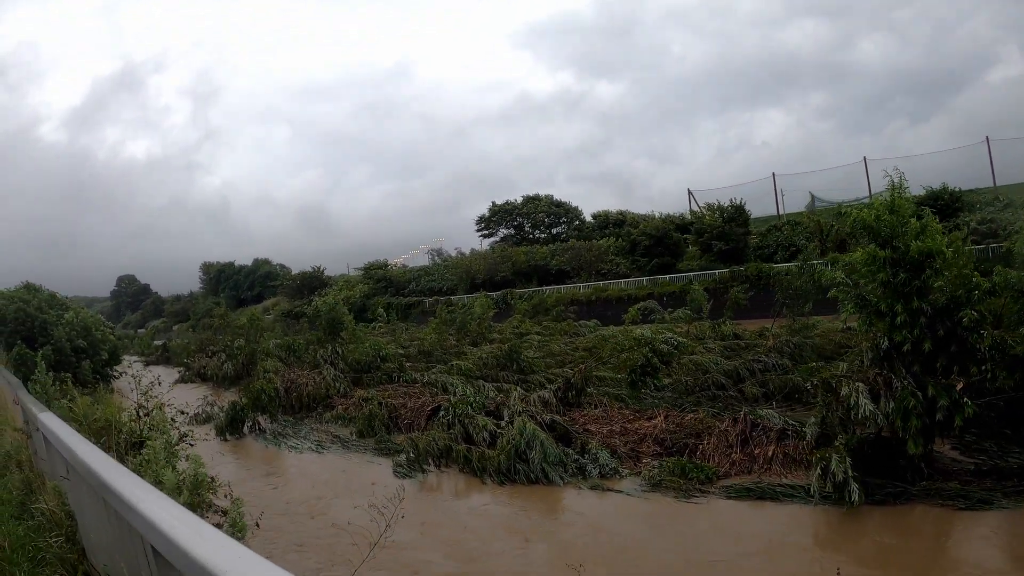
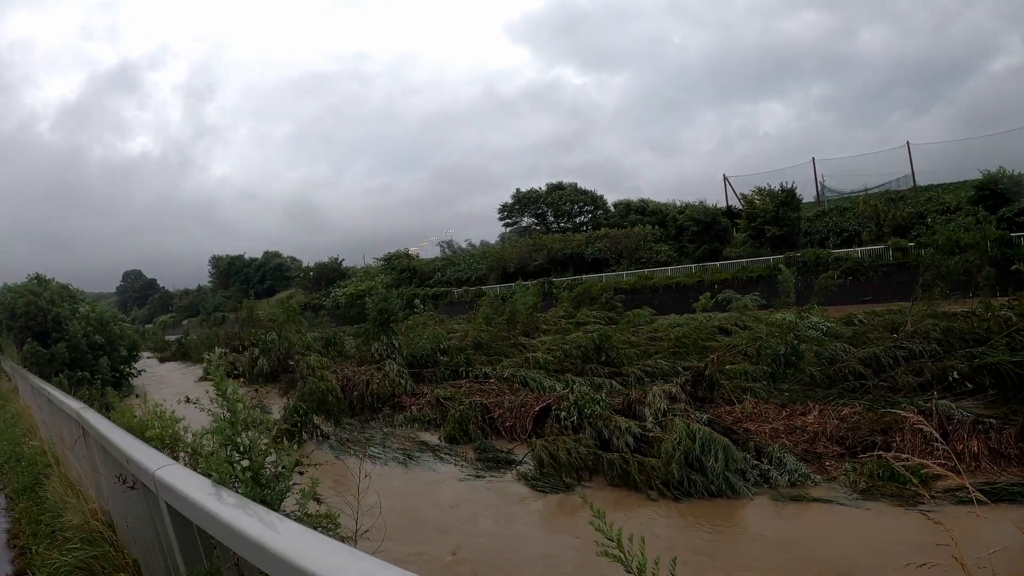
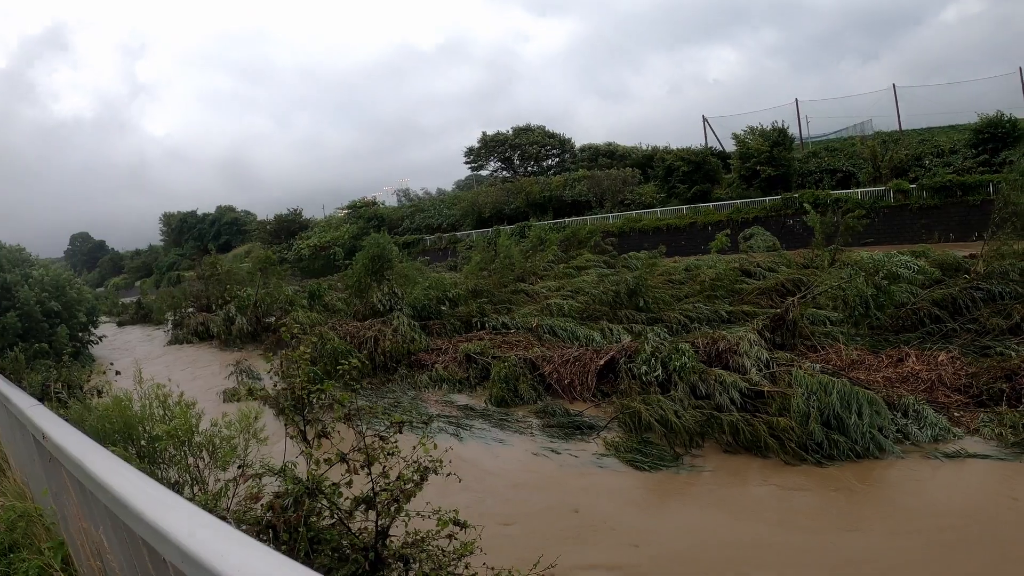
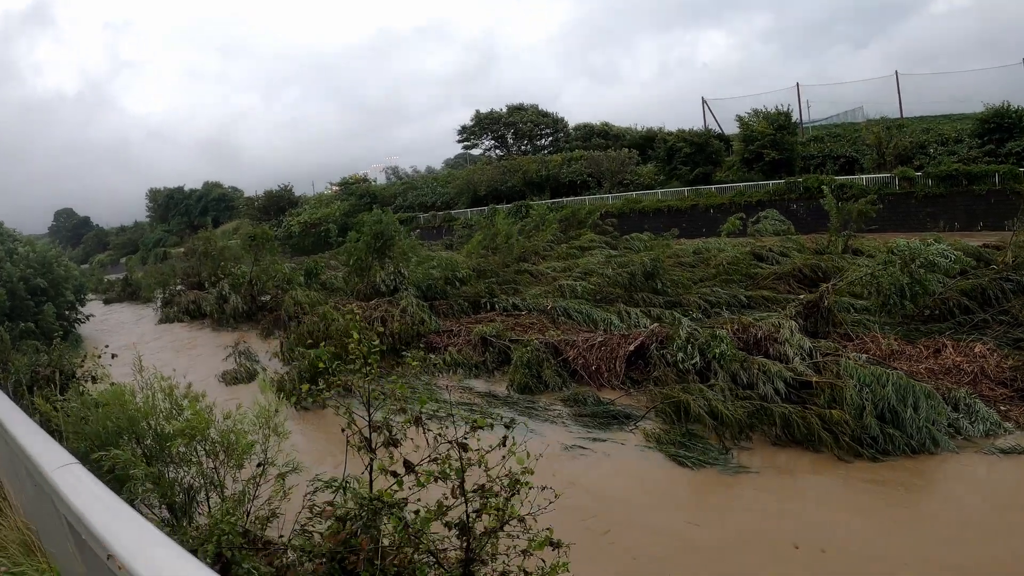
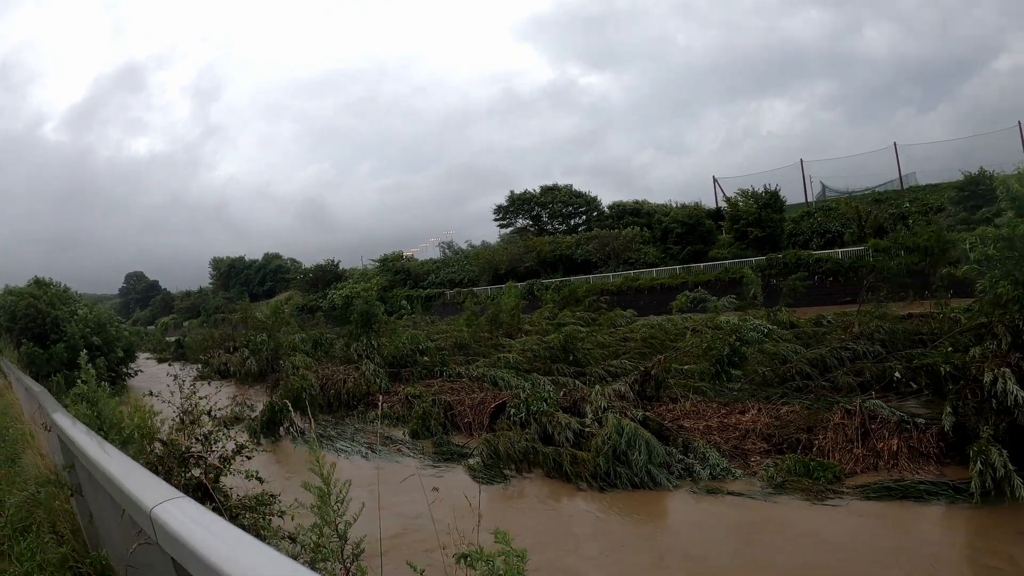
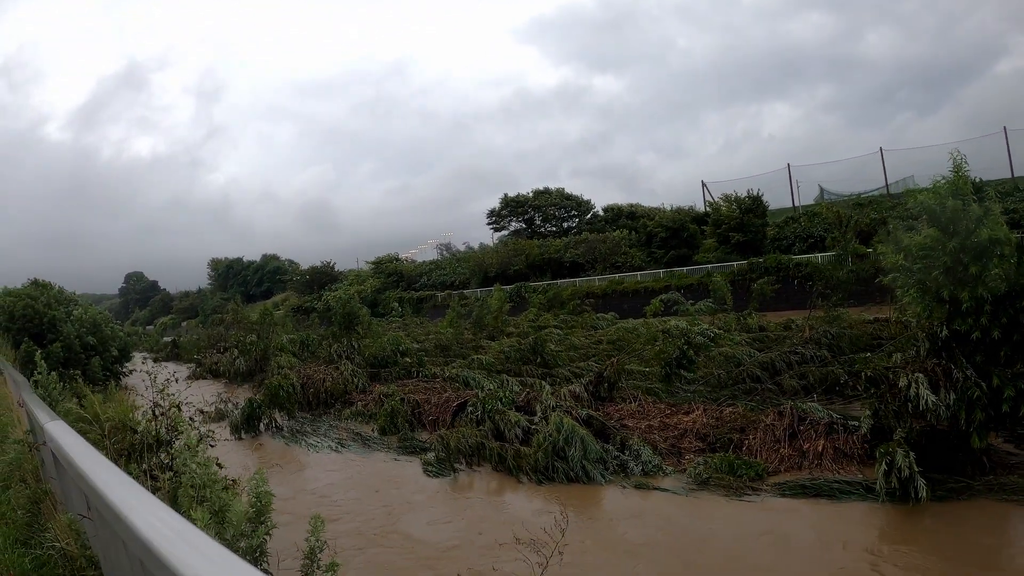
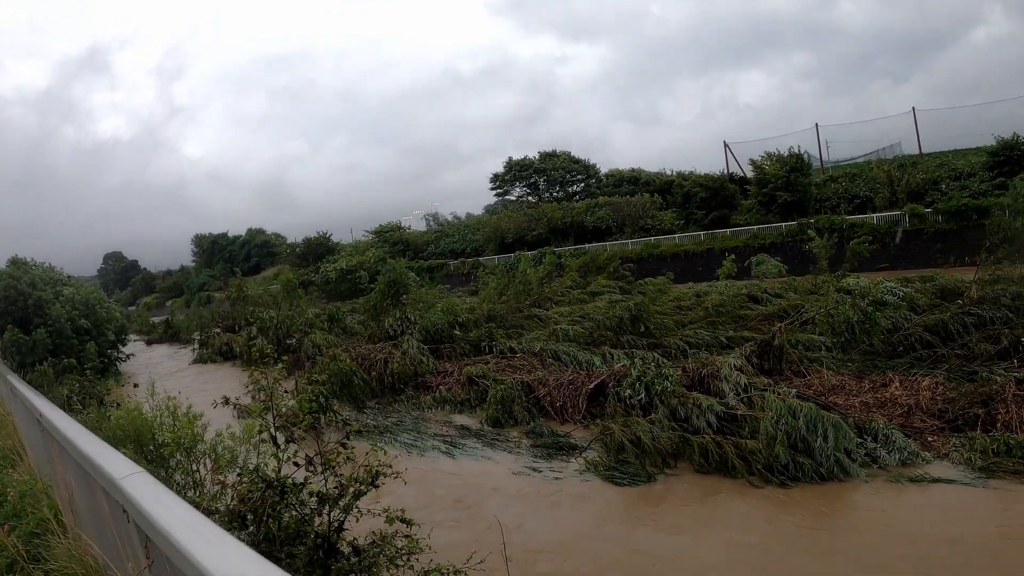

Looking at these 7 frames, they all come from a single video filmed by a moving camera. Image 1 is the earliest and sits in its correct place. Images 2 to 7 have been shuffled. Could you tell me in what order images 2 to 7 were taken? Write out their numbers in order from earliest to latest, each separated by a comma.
6, 5, 2, 7, 3, 4
